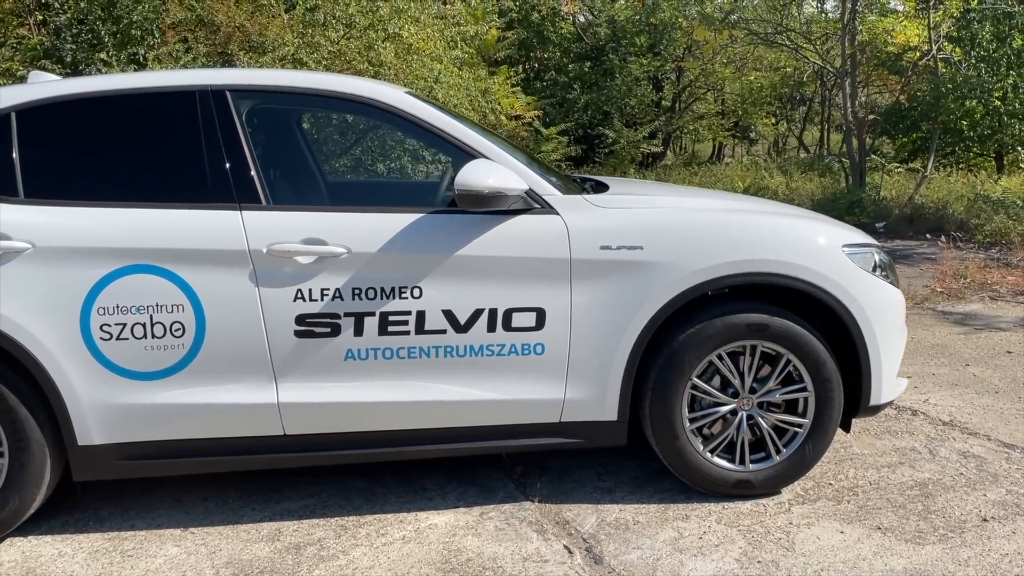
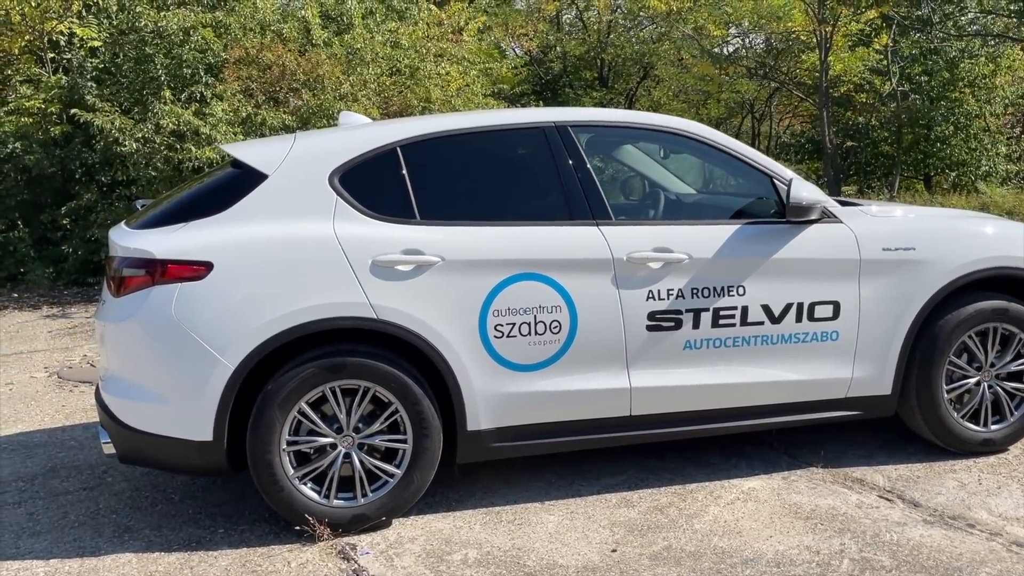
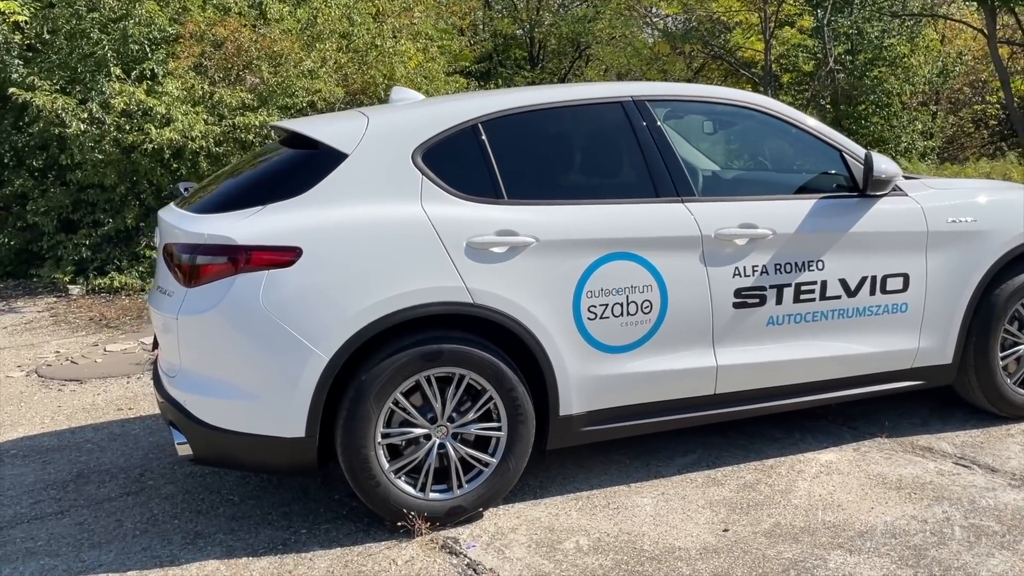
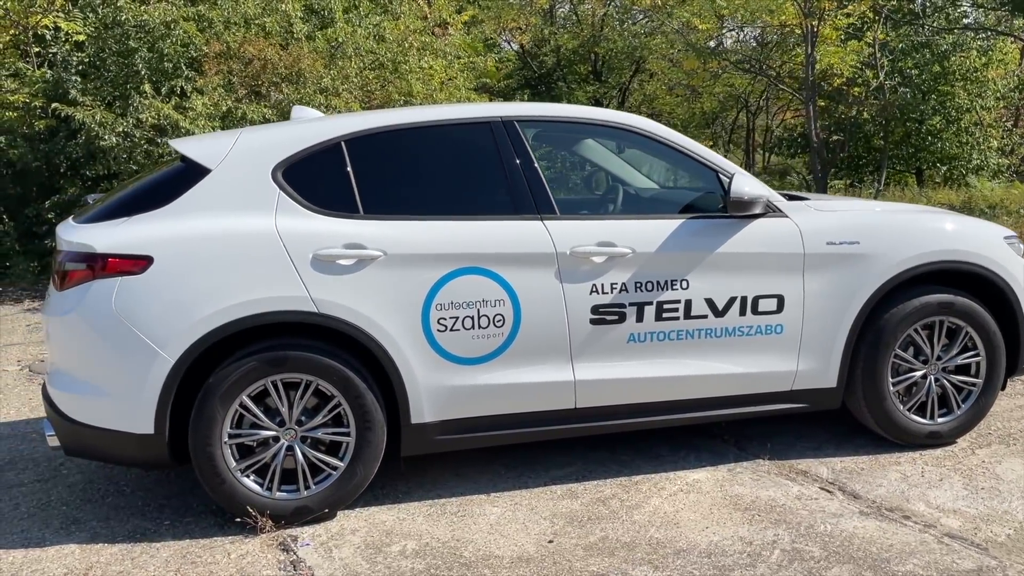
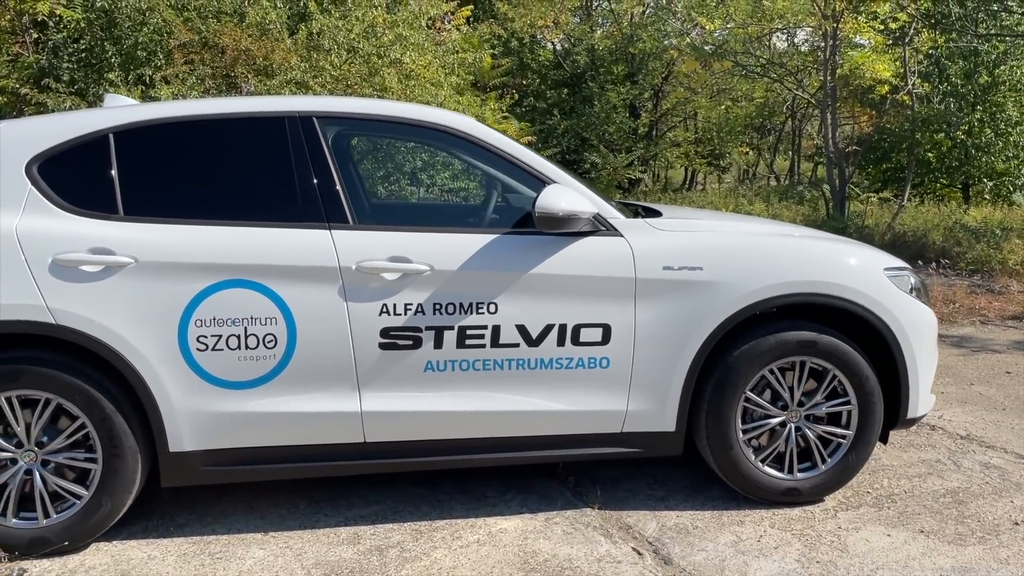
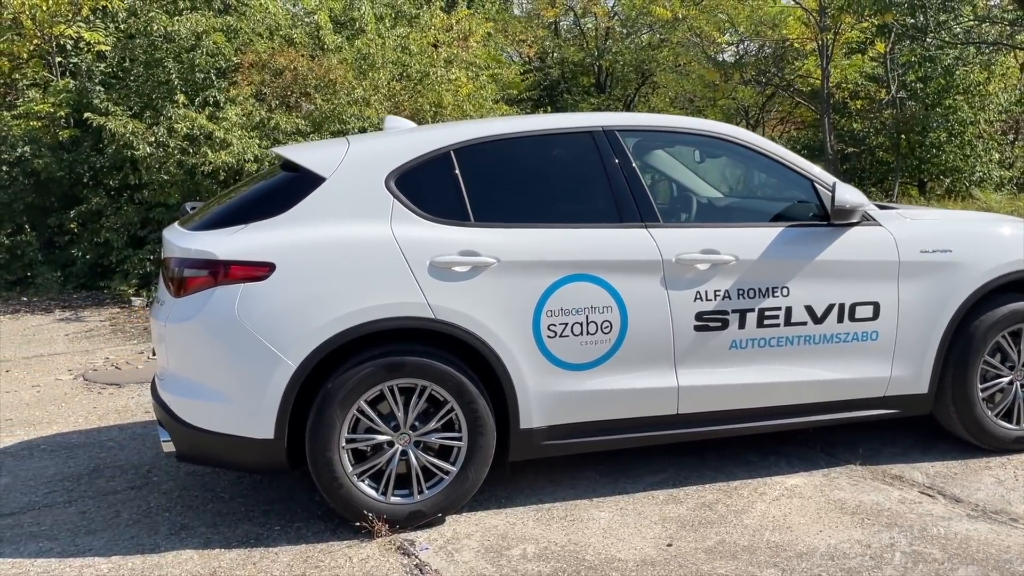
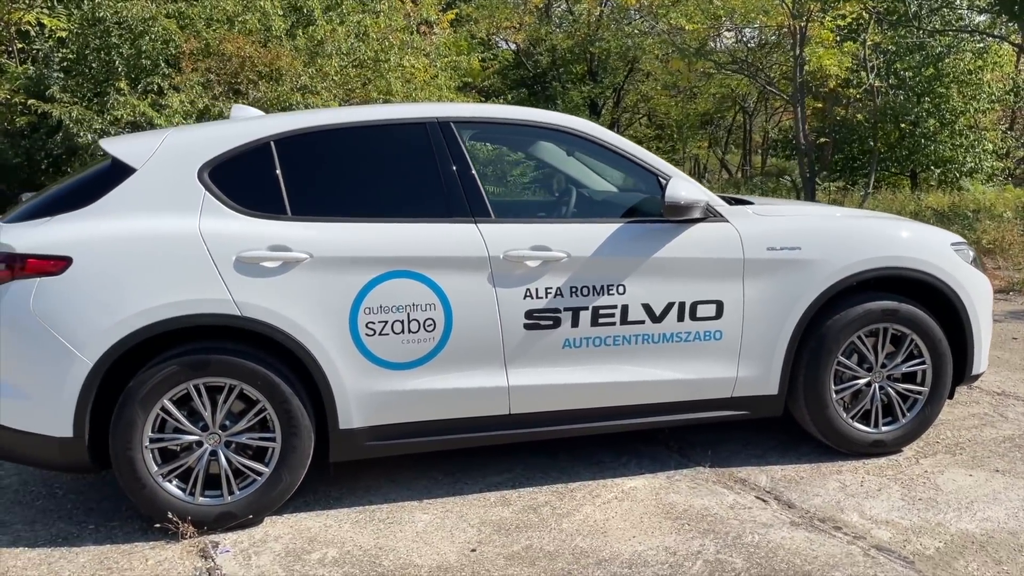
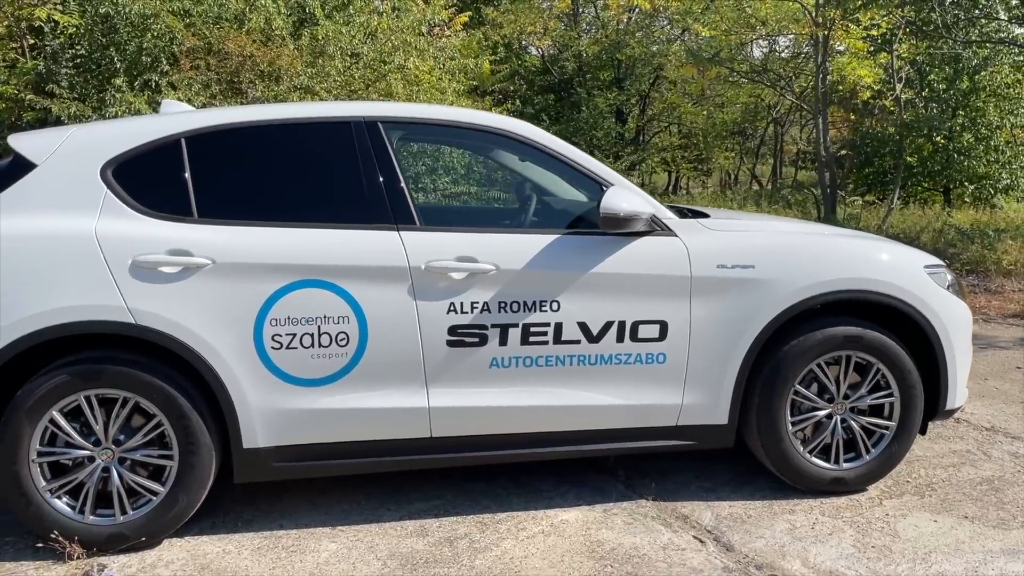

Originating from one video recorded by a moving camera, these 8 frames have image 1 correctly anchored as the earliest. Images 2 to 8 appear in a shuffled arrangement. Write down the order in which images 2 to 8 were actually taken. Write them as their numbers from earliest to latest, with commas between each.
5, 8, 7, 4, 2, 6, 3
